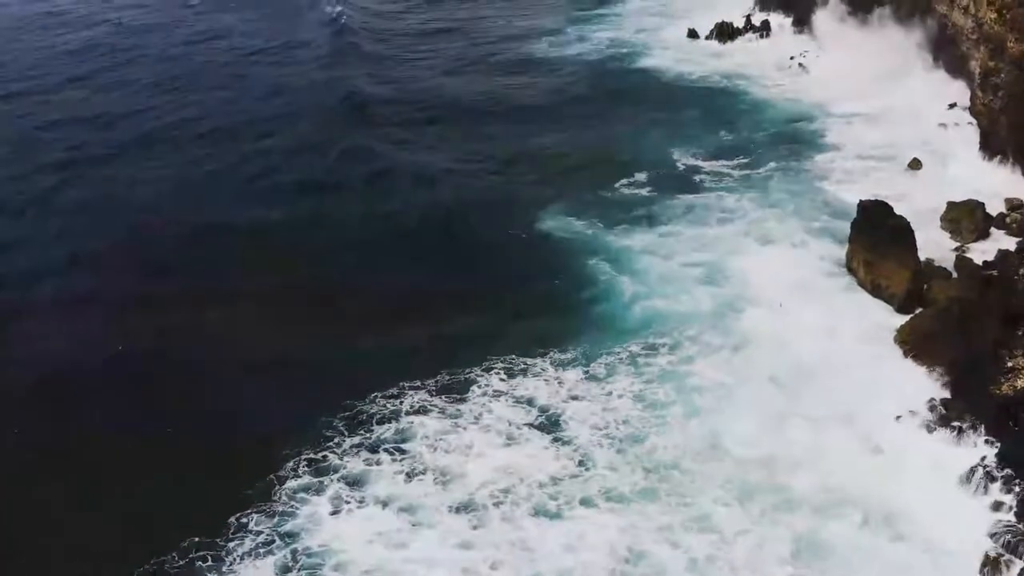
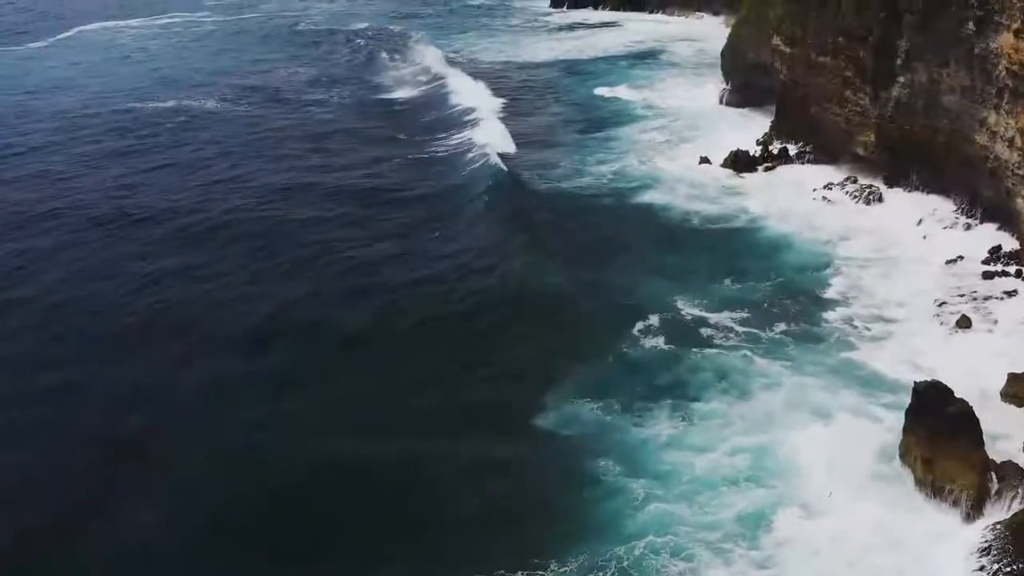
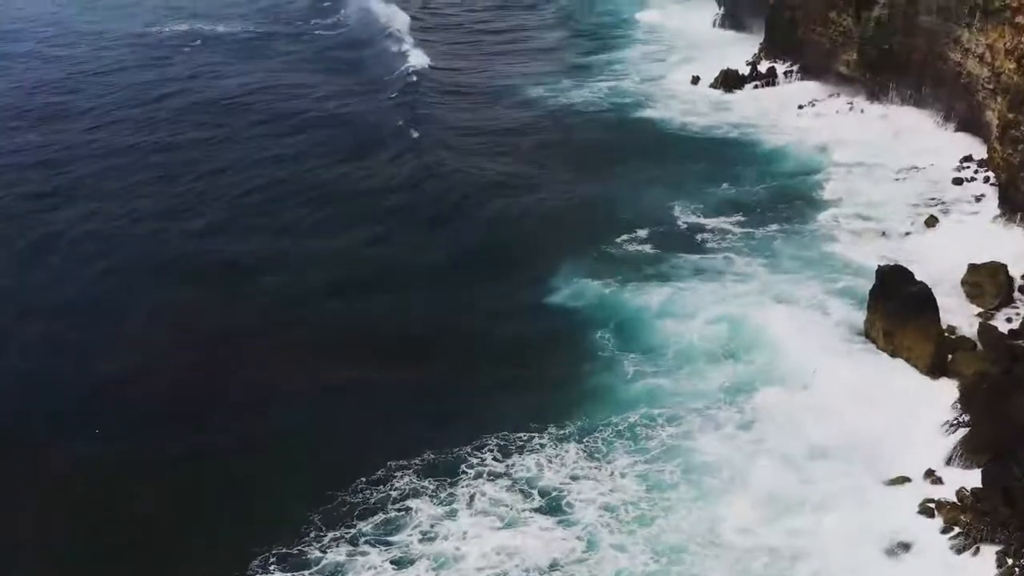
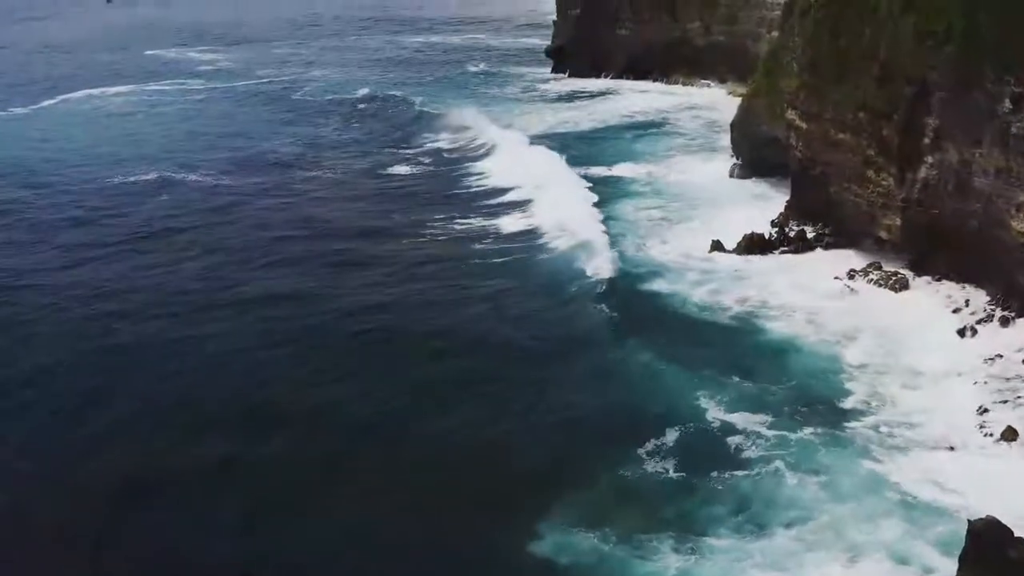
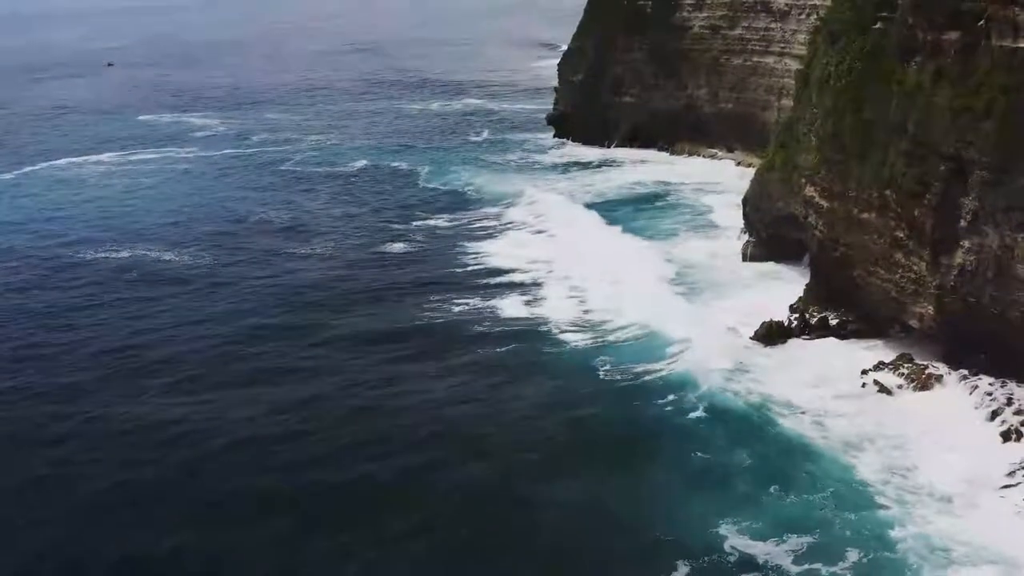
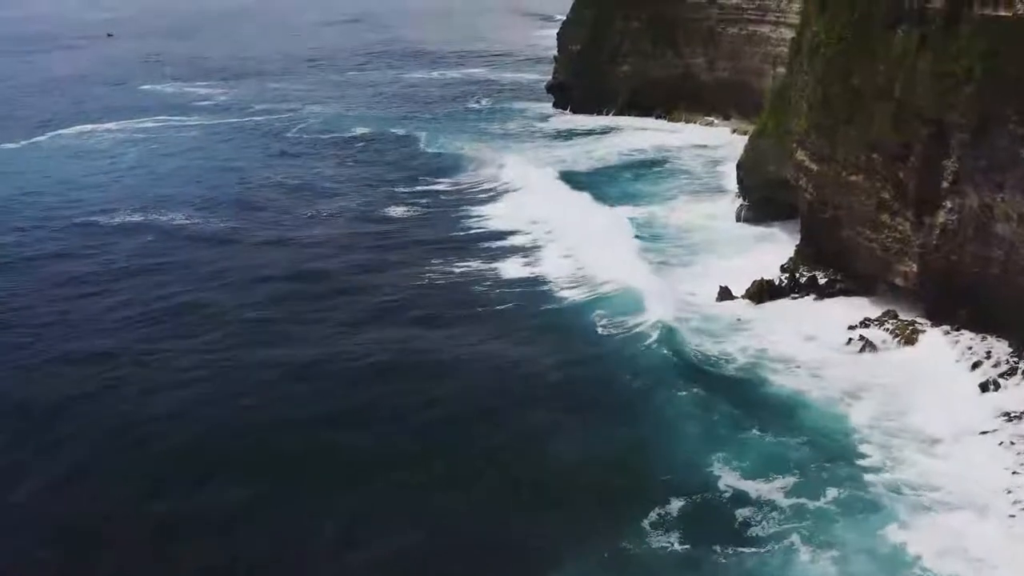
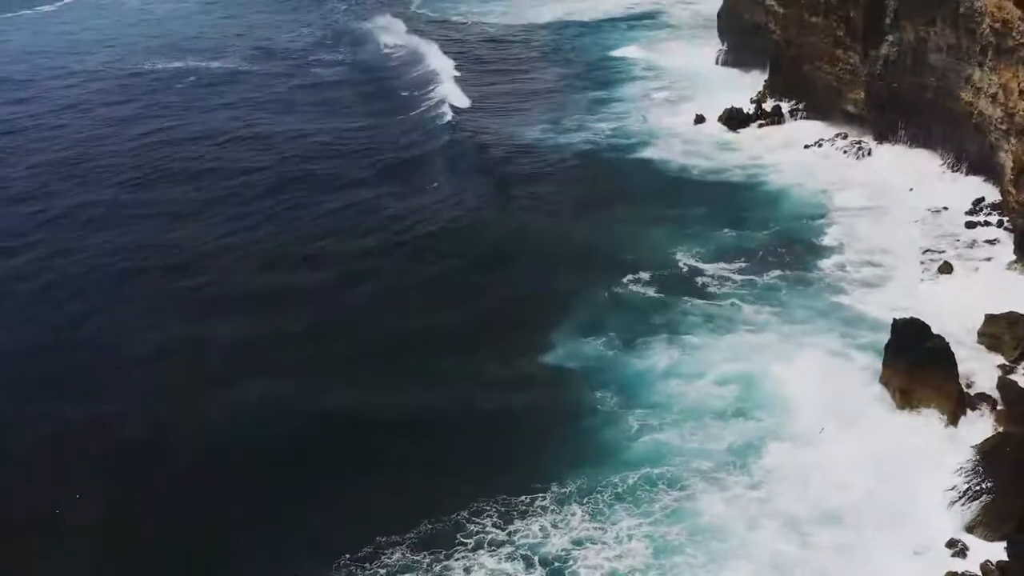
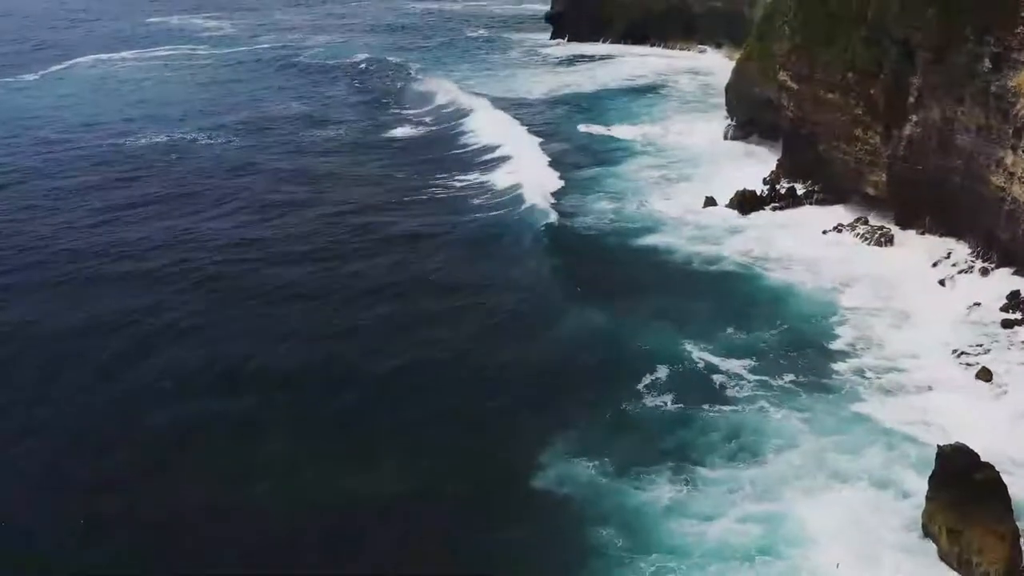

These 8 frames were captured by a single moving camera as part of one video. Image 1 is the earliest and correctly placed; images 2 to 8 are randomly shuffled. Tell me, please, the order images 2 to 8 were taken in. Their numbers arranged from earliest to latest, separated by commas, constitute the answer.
3, 7, 2, 8, 4, 6, 5
